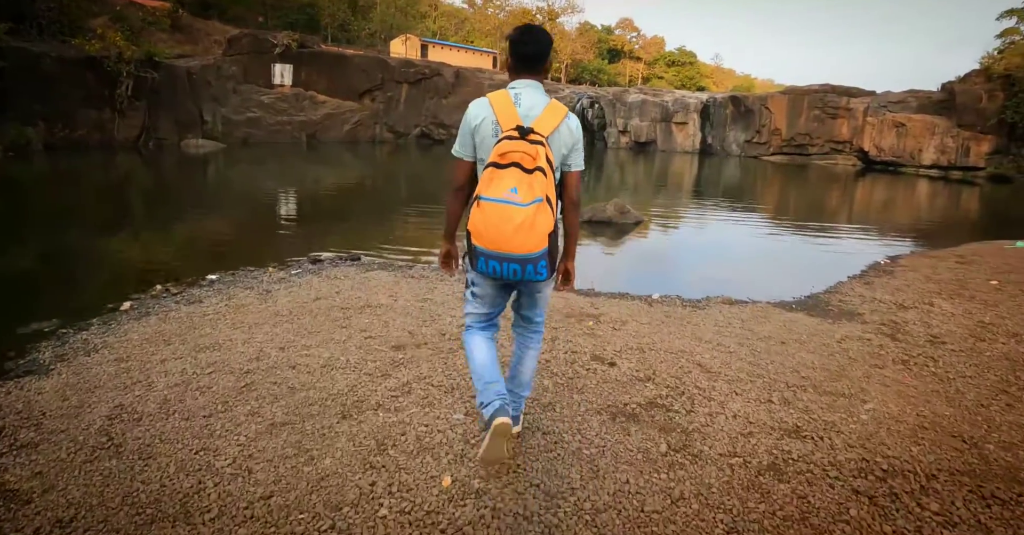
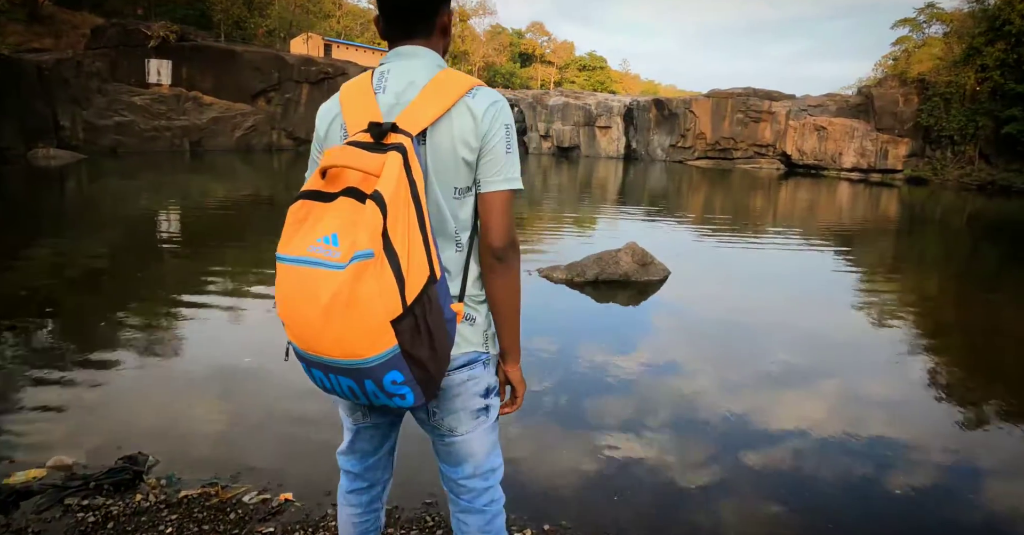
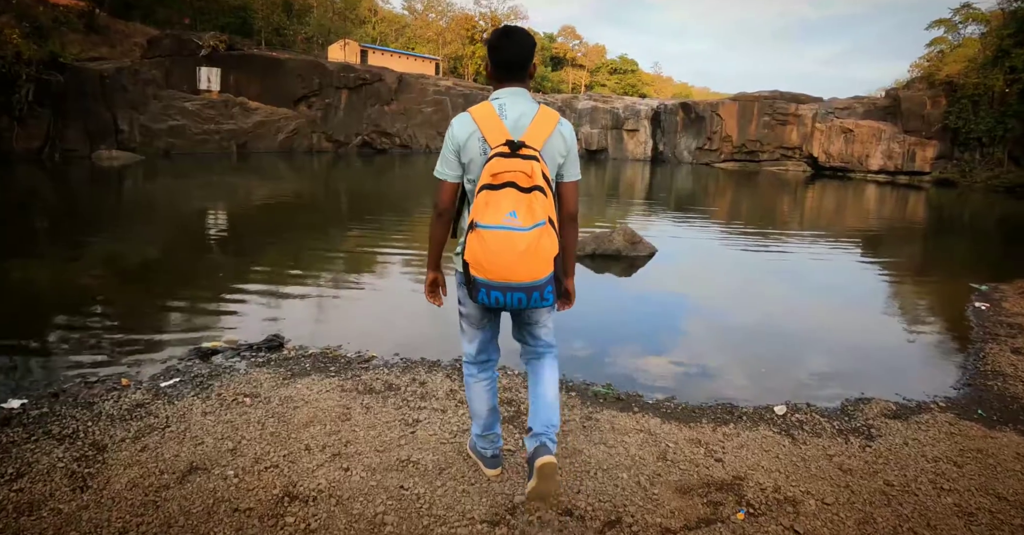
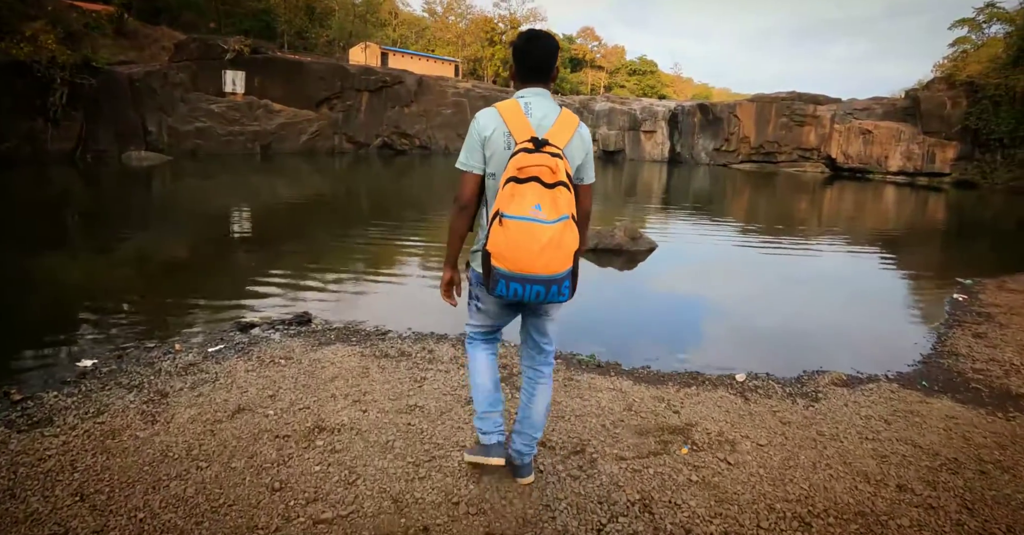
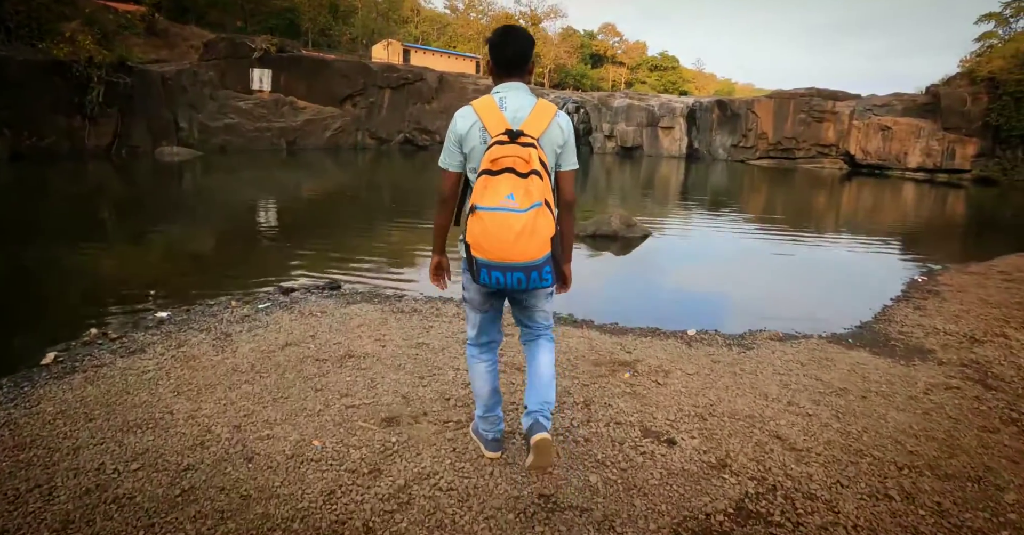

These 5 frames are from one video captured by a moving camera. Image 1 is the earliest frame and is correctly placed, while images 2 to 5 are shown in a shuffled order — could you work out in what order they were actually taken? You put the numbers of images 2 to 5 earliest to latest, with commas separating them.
5, 4, 3, 2
